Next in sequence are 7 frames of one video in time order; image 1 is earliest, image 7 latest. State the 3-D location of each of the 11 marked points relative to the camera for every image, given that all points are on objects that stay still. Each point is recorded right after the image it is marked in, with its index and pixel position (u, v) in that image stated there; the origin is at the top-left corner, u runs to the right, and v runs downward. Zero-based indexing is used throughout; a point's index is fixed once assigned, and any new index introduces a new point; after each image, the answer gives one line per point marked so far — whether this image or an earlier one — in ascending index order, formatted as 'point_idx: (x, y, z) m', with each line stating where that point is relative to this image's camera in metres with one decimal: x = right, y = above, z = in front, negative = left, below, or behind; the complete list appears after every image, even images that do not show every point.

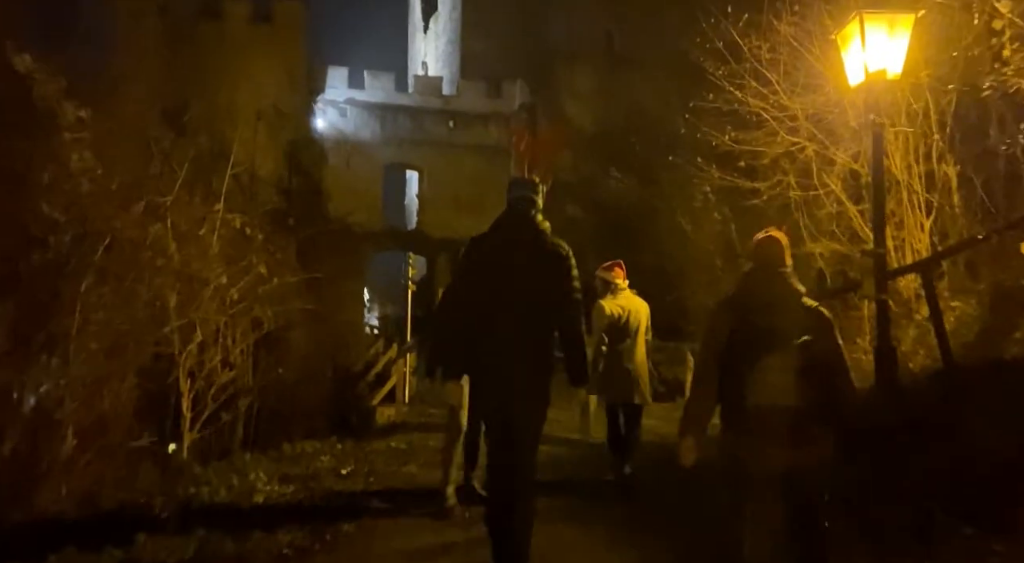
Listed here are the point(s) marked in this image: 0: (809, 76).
0: (+4.0, +2.8, +11.9) m
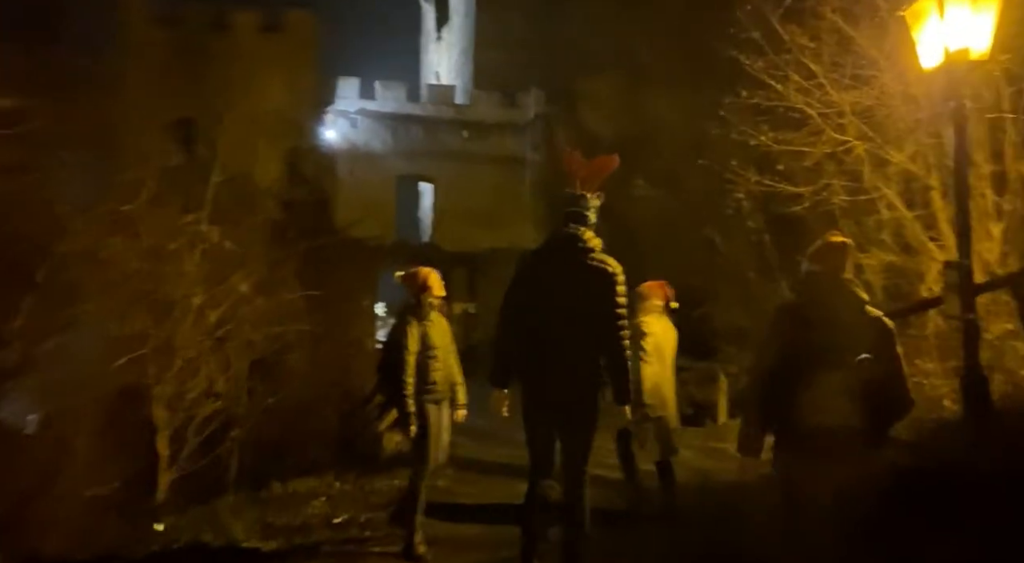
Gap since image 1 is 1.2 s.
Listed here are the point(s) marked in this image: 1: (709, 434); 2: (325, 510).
0: (+4.2, +2.6, +10.7) m
1: (+2.9, -2.3, +13.0) m
2: (-1.6, -2.0, +7.7) m
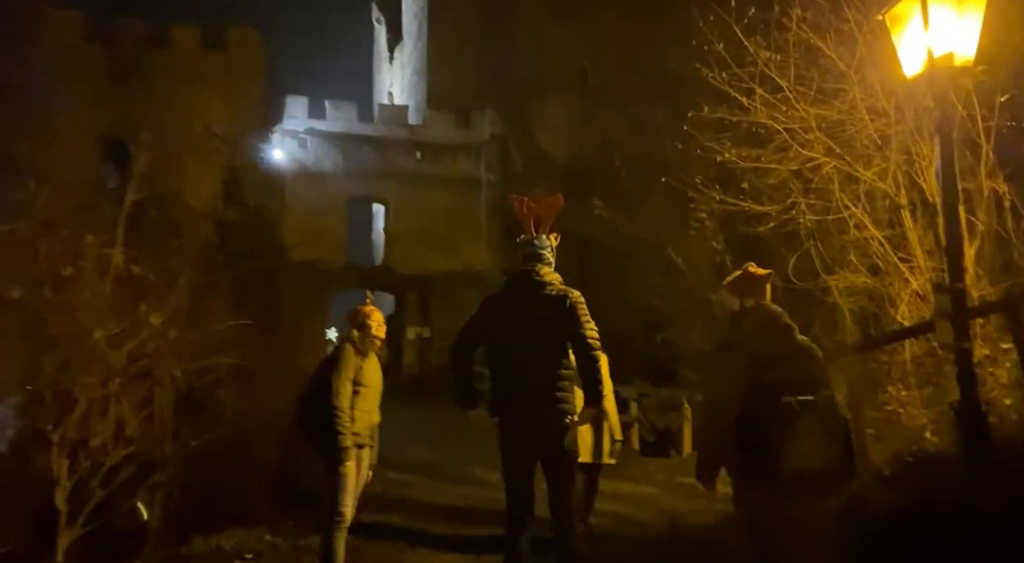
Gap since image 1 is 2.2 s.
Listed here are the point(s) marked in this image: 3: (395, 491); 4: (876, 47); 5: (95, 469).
0: (+3.7, +2.4, +10.2) m
1: (+2.3, -2.6, +12.4) m
2: (-2.0, -2.2, +6.9) m
3: (-1.5, -2.7, +11.3) m
4: (+4.0, +2.6, +9.8) m
5: (-3.6, -1.6, +7.6) m
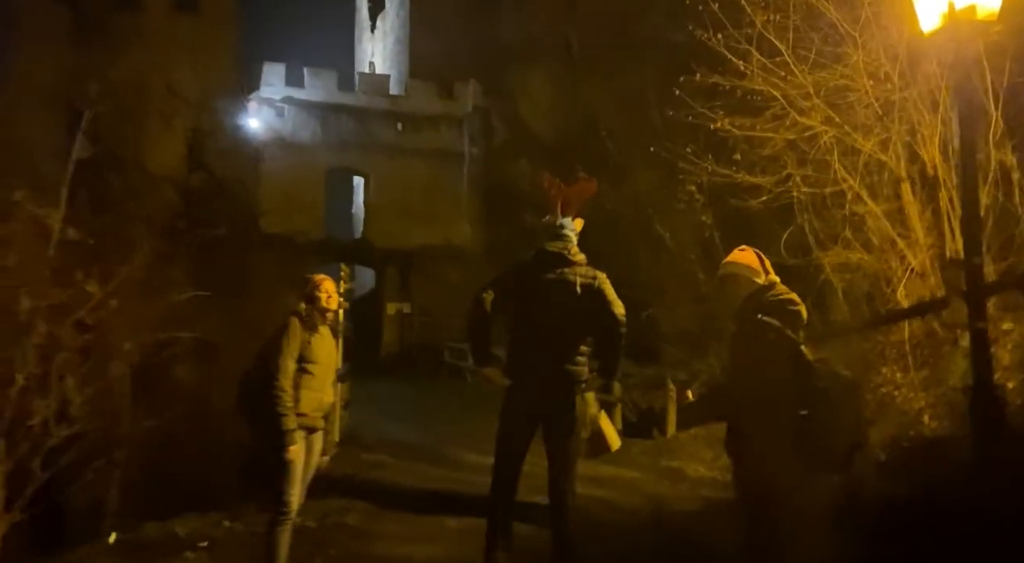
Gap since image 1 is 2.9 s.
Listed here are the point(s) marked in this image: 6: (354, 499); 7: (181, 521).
0: (+3.5, +2.6, +9.7) m
1: (+2.0, -2.3, +11.9) m
2: (-2.2, -2.0, +6.3) m
3: (-1.8, -2.3, +10.7) m
4: (+3.9, +2.9, +9.2) m
5: (-3.8, -1.3, +7.0) m
6: (-1.6, -2.2, +8.8) m
7: (-2.9, -2.1, +7.8) m
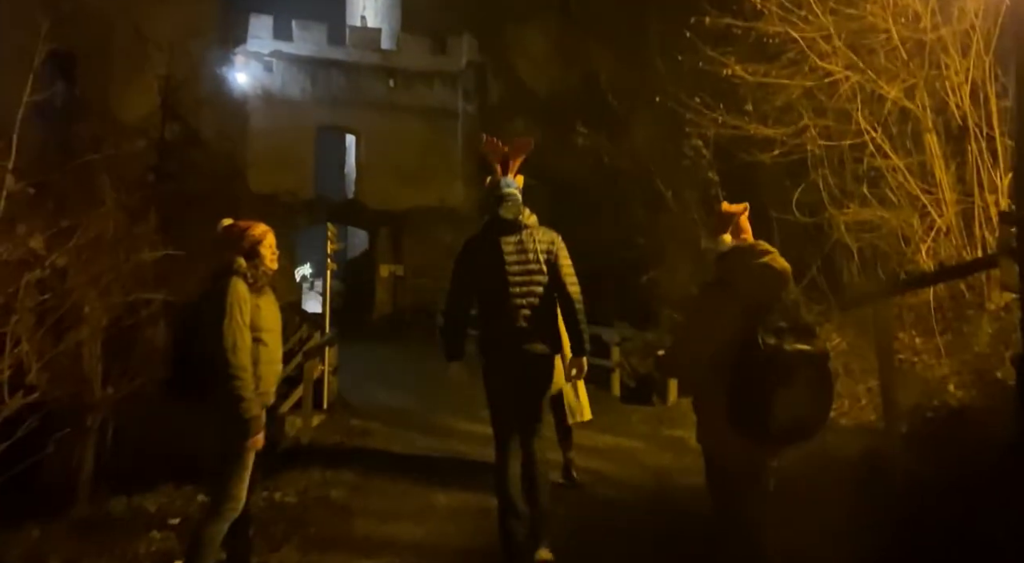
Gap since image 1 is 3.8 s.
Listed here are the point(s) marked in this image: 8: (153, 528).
0: (+3.4, +3.0, +9.0) m
1: (+1.9, -1.7, +11.4) m
2: (-2.2, -1.7, +5.8) m
3: (-1.8, -1.8, +10.2) m
4: (+3.8, +3.3, +8.5) m
5: (-3.8, -1.0, +6.4) m
6: (-1.6, -1.8, +8.2) m
7: (-2.9, -1.7, +7.2) m
8: (-2.5, -1.7, +6.3) m
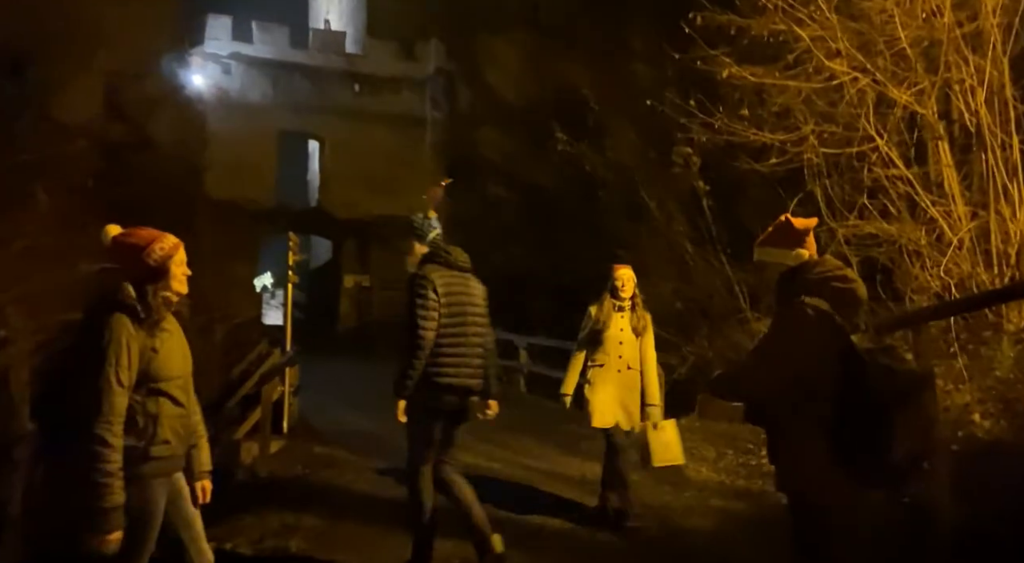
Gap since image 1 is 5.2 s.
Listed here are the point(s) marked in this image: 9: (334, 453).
0: (+3.2, +2.9, +8.3) m
1: (+1.6, -1.9, +10.6) m
2: (-2.3, -1.8, +4.8) m
3: (-2.1, -2.0, +9.3) m
4: (+3.7, +3.1, +7.9) m
5: (-3.9, -1.1, +5.5) m
6: (-1.8, -1.9, +7.3) m
7: (-3.1, -1.9, +6.3) m
8: (-2.6, -1.8, +5.4) m
9: (-2.1, -2.0, +10.3) m
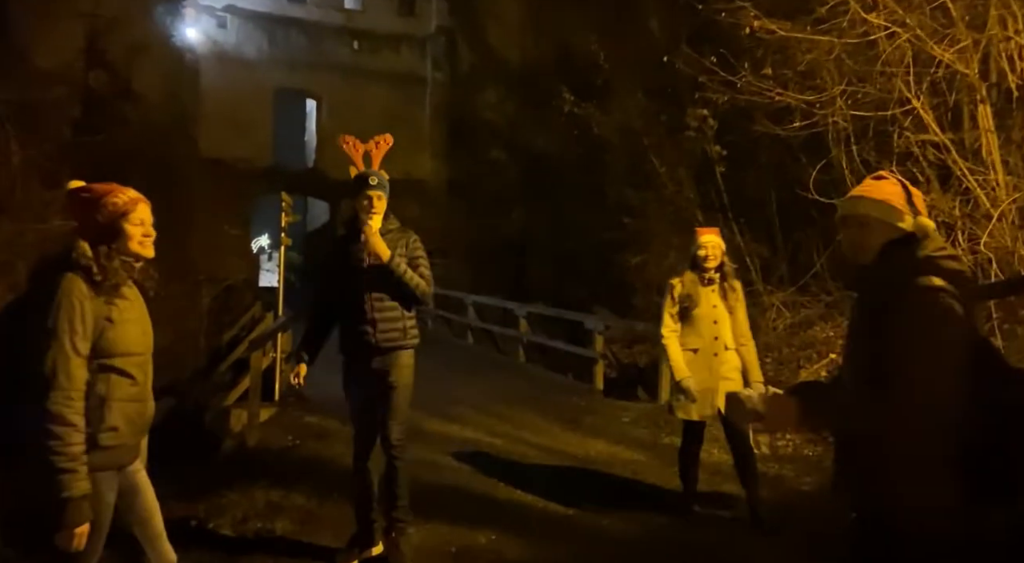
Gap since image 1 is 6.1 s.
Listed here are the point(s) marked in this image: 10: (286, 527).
0: (+3.3, +3.1, +7.7) m
1: (+1.6, -1.6, +10.2) m
2: (-2.3, -1.6, +4.4) m
3: (-2.1, -1.6, +8.8) m
4: (+3.8, +3.3, +7.2) m
5: (-3.8, -0.9, +4.9) m
6: (-1.7, -1.6, +6.8) m
7: (-3.0, -1.6, +5.8) m
8: (-2.6, -1.6, +4.9) m
9: (-2.1, -1.6, +9.8) m
10: (-1.5, -1.6, +5.8) m
